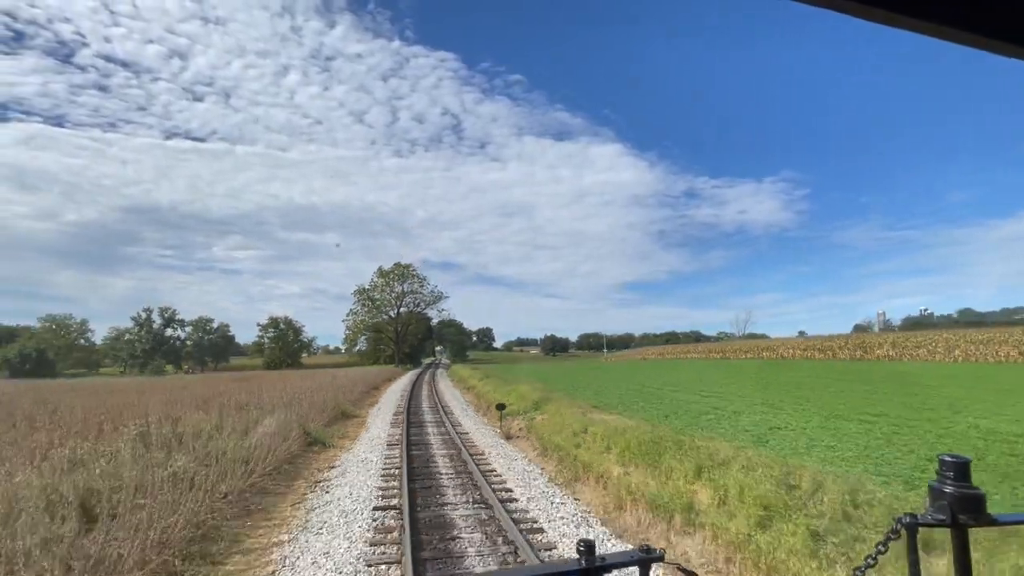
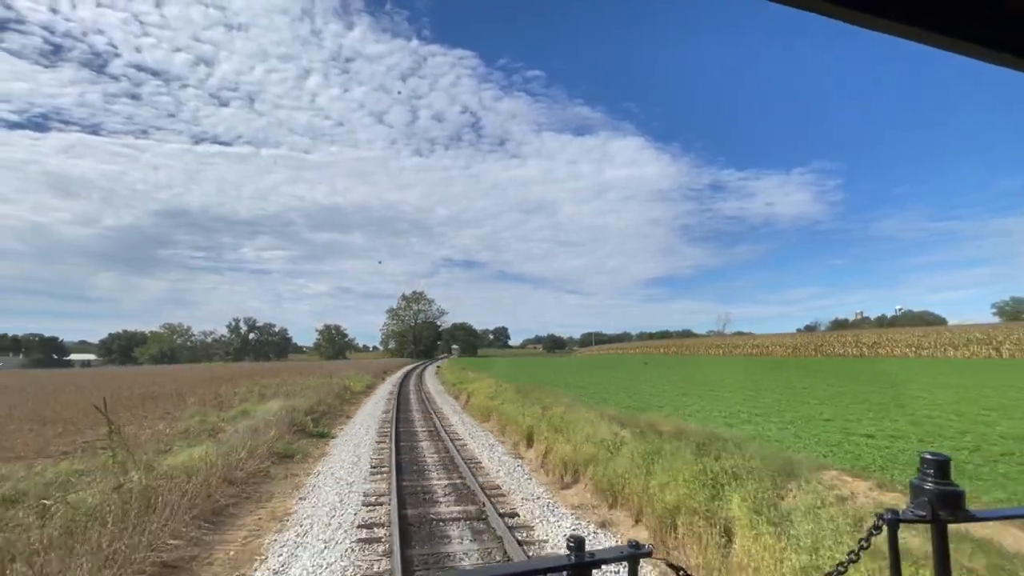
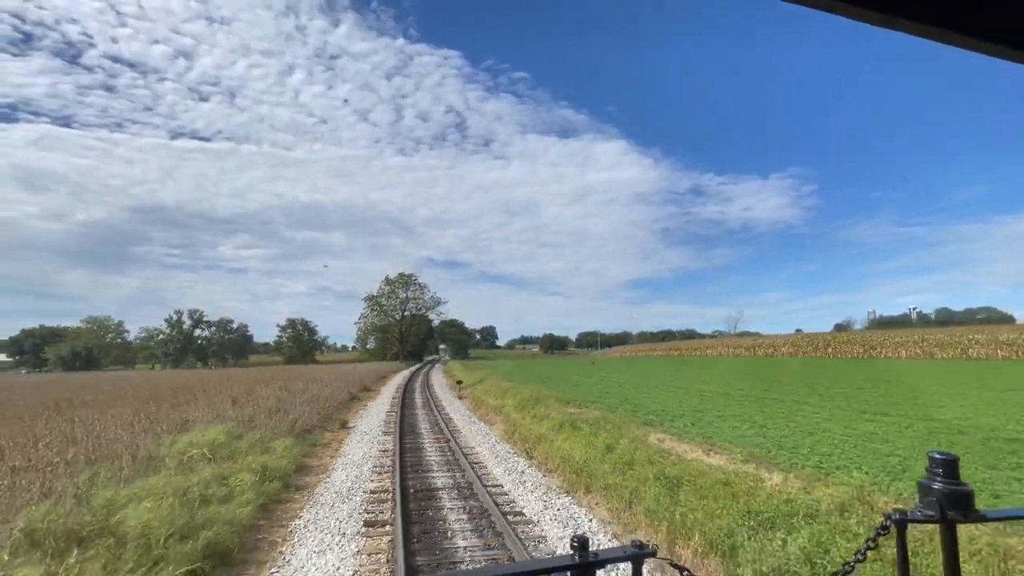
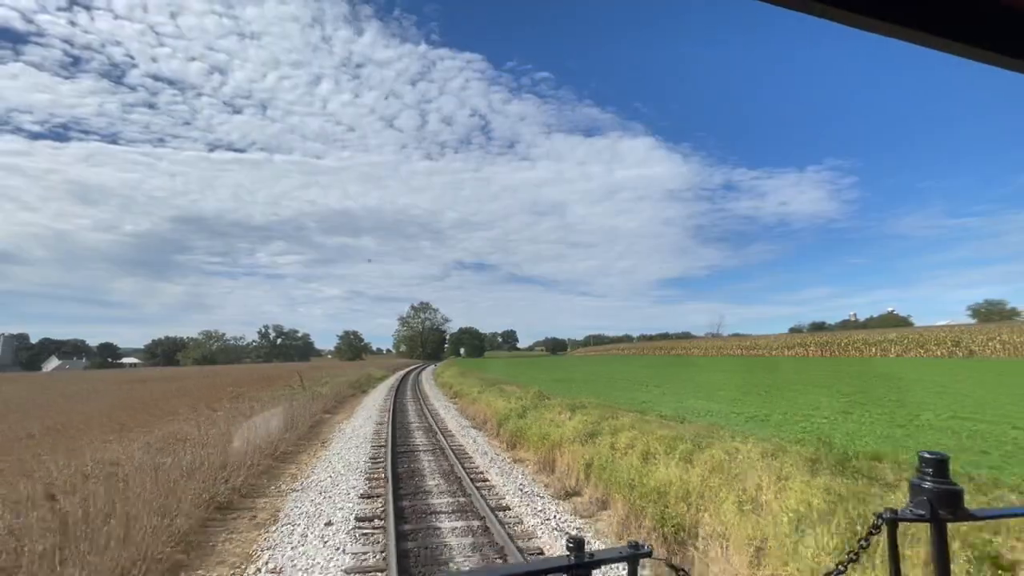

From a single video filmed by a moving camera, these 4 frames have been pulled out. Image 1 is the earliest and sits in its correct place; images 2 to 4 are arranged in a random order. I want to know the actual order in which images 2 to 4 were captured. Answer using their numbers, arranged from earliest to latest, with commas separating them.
3, 2, 4
